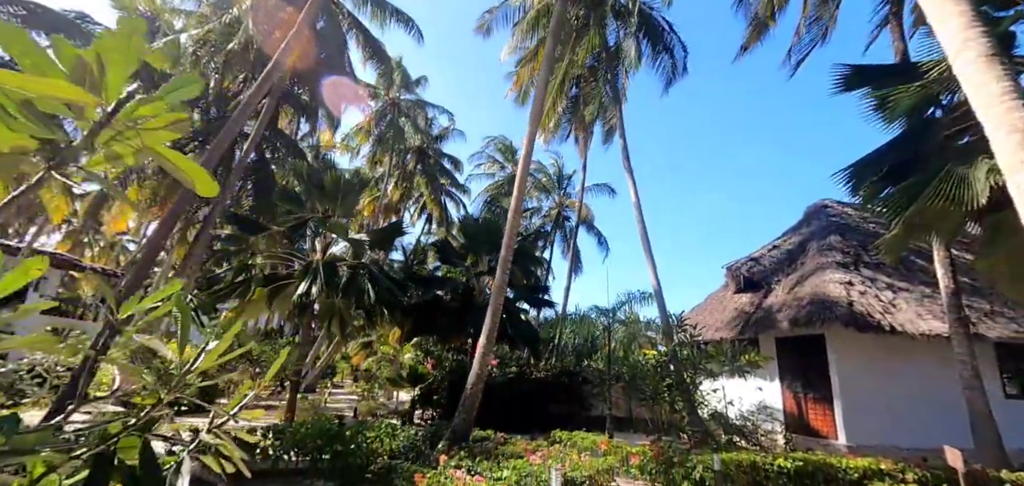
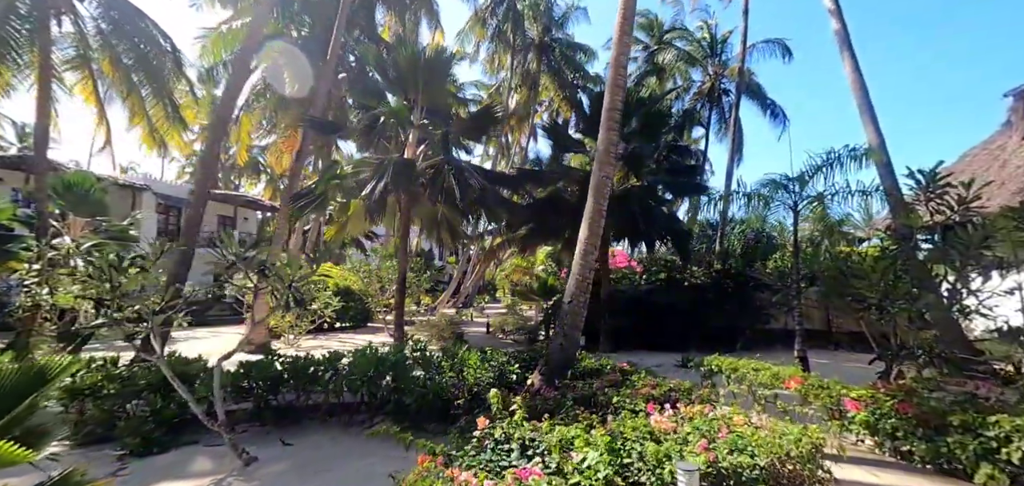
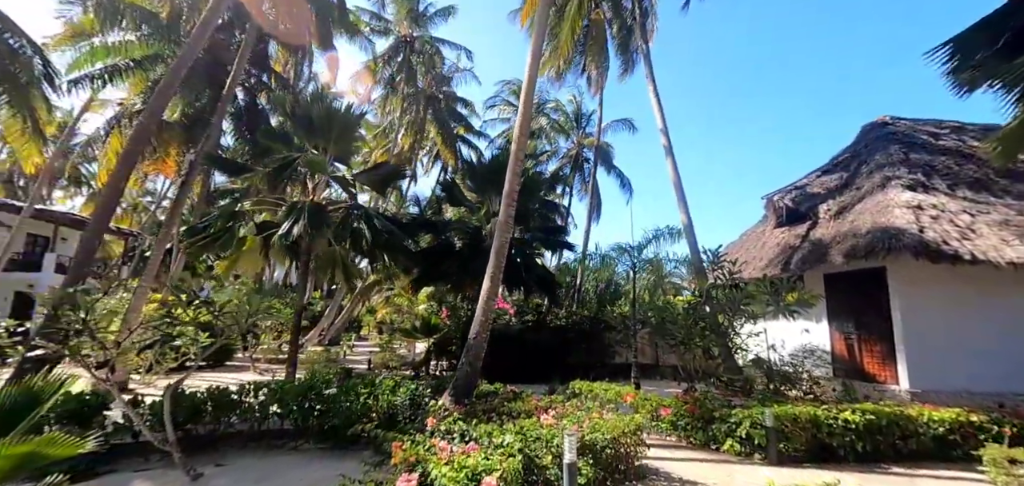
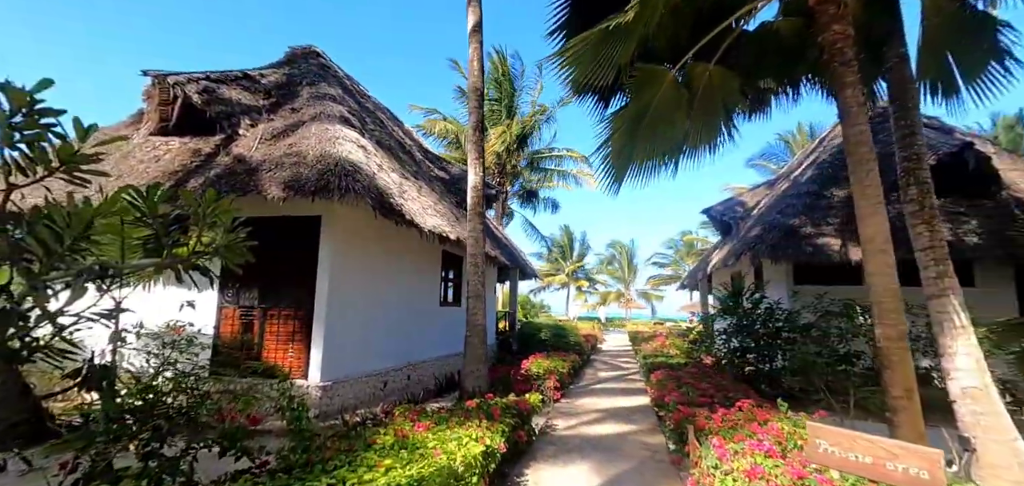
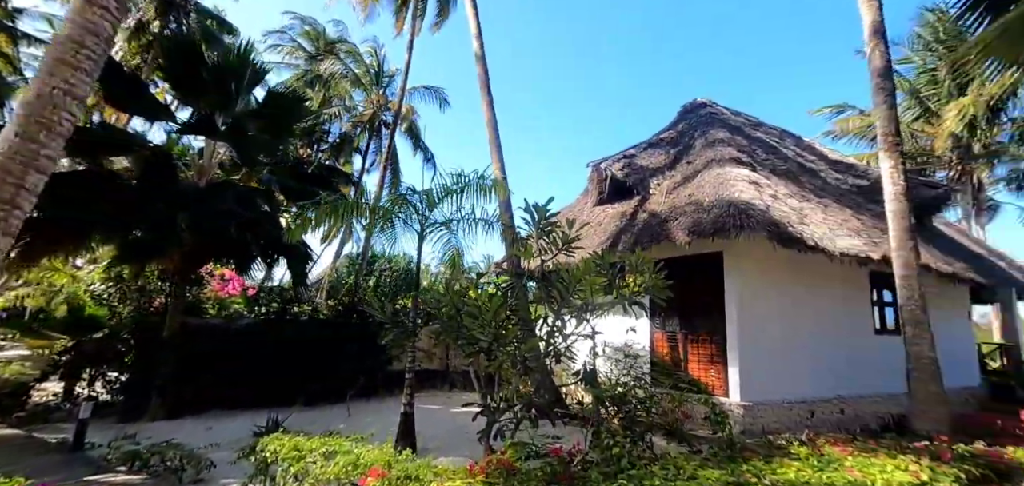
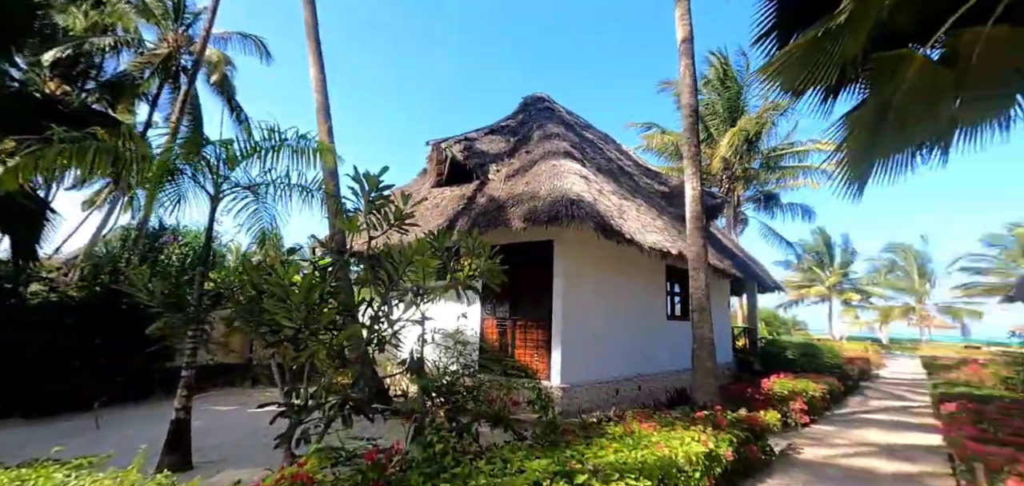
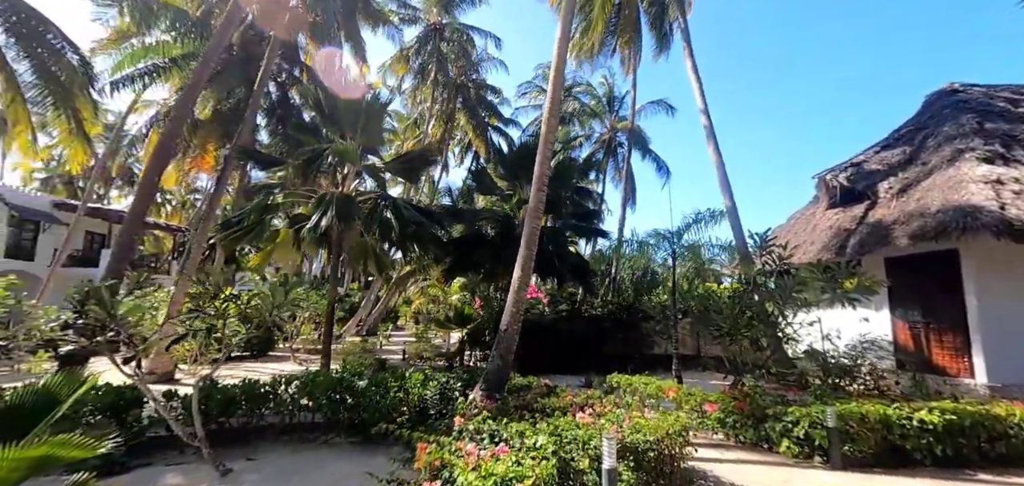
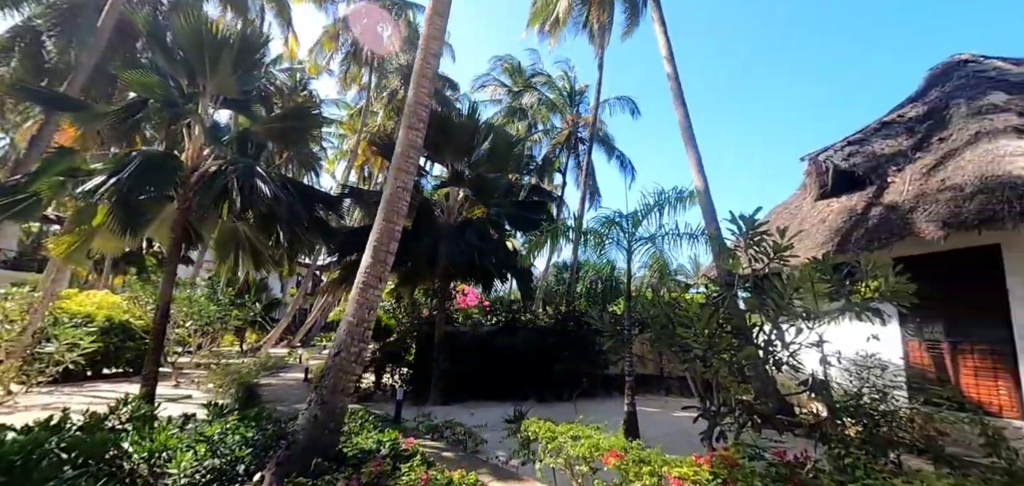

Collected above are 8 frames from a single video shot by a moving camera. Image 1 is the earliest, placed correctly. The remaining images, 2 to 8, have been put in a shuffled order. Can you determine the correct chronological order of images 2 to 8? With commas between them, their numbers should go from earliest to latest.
3, 7, 2, 8, 5, 6, 4
